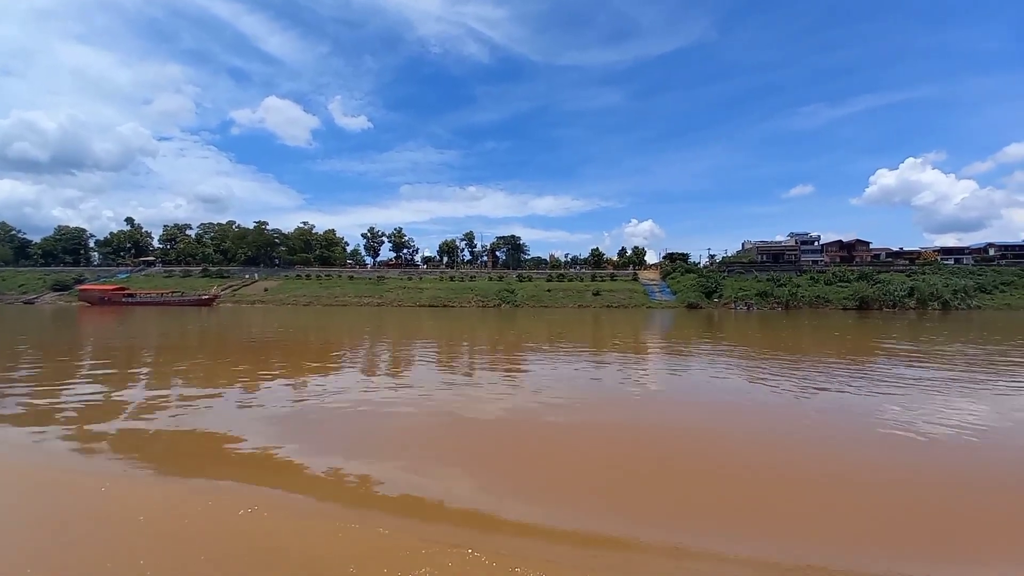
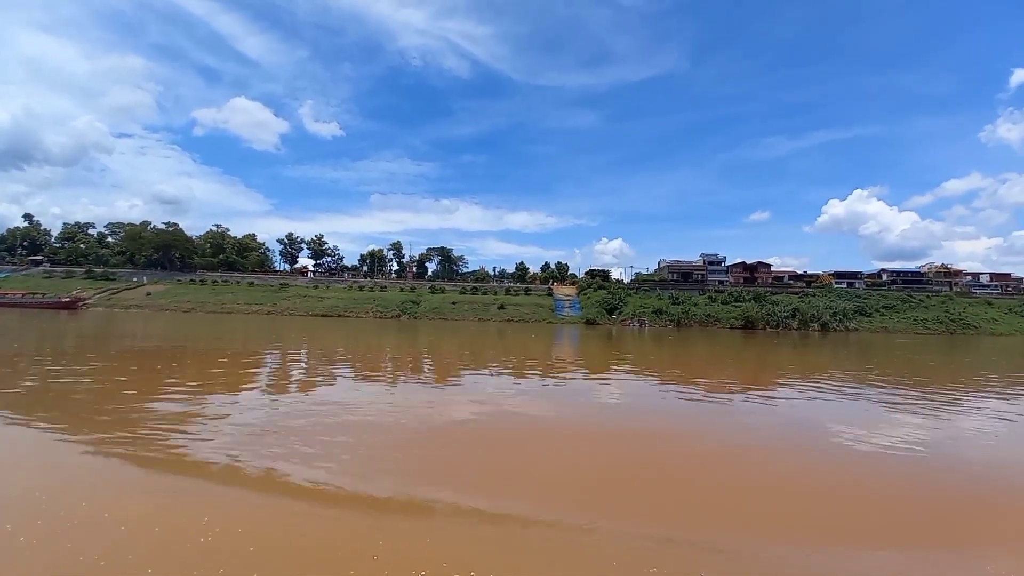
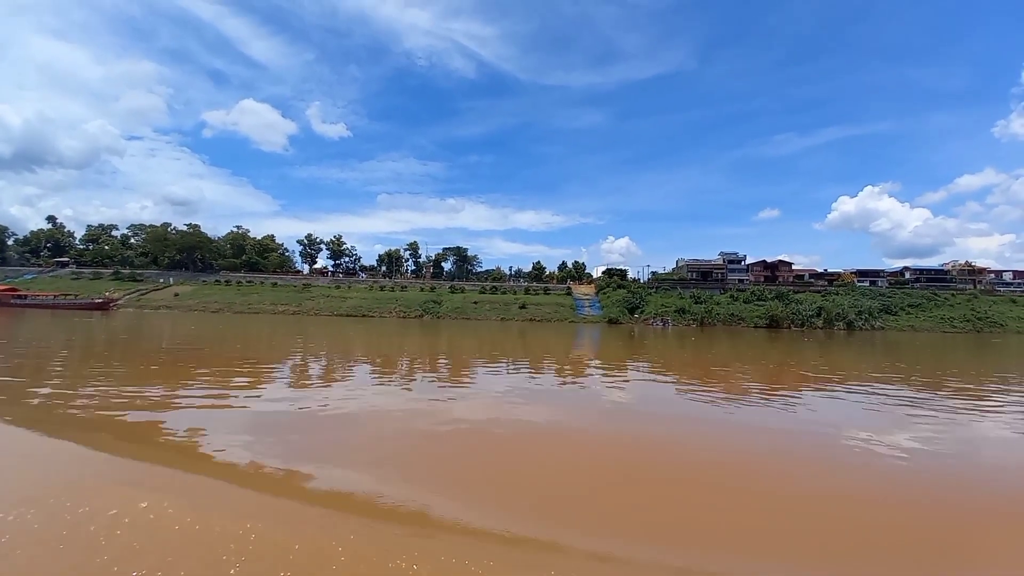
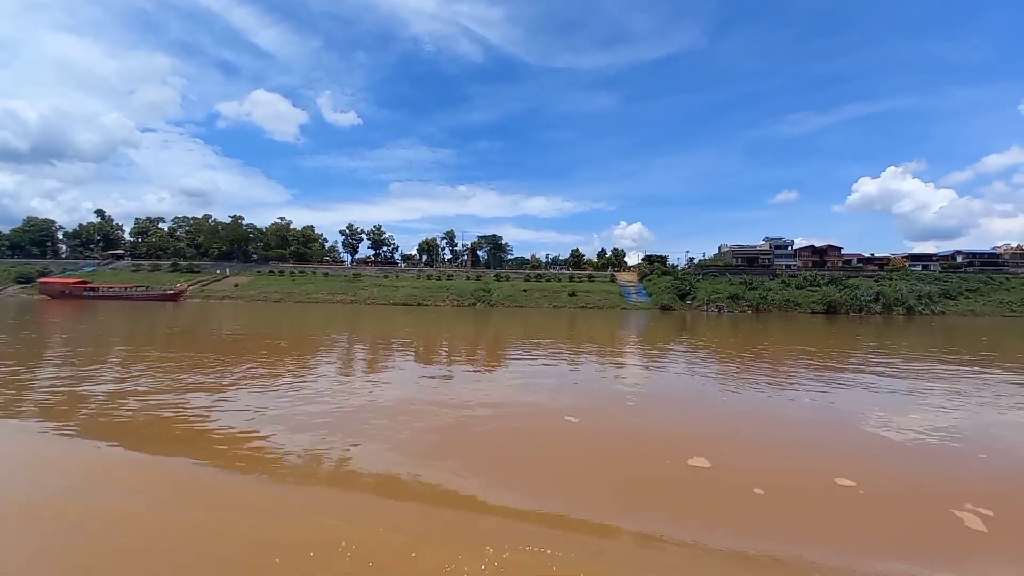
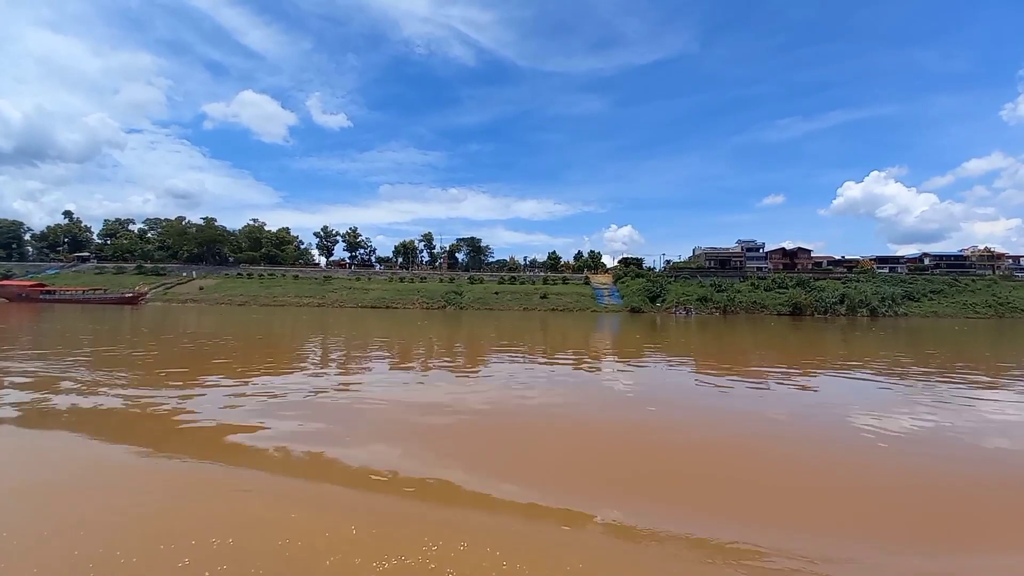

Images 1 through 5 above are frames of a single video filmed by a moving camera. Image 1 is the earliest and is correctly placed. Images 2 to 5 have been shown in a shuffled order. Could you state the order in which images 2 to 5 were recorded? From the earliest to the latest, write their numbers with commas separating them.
4, 5, 3, 2
